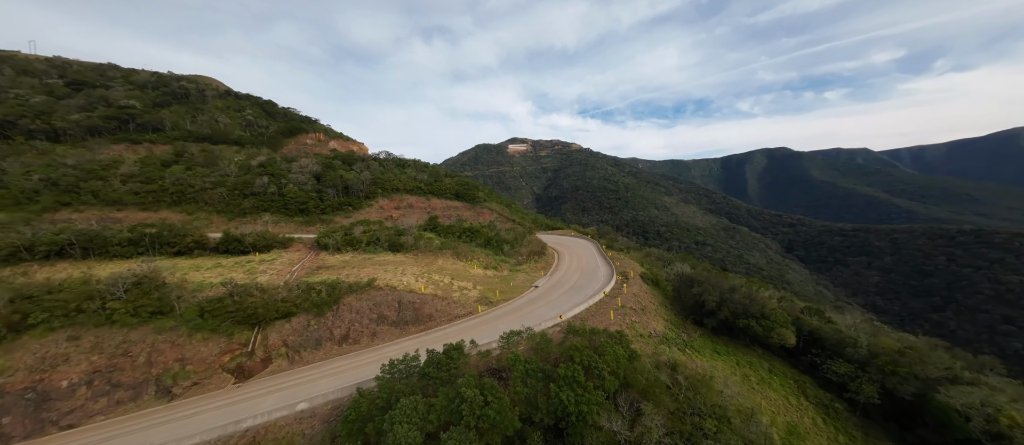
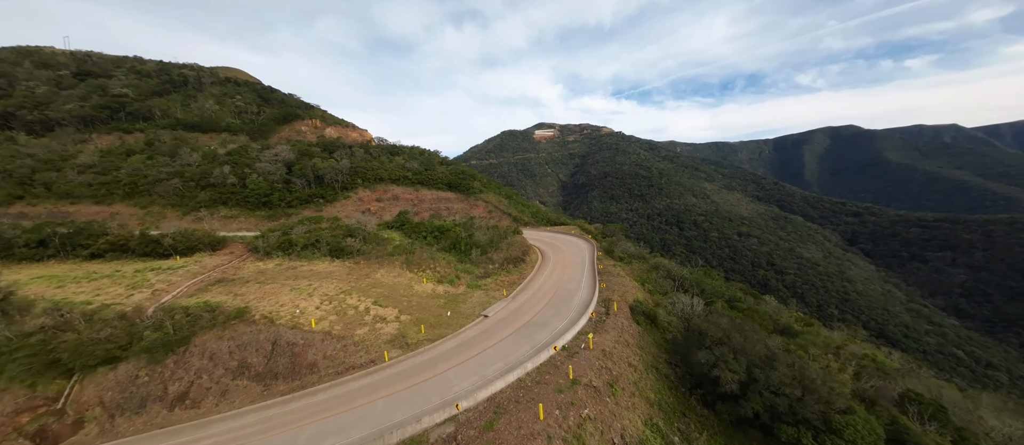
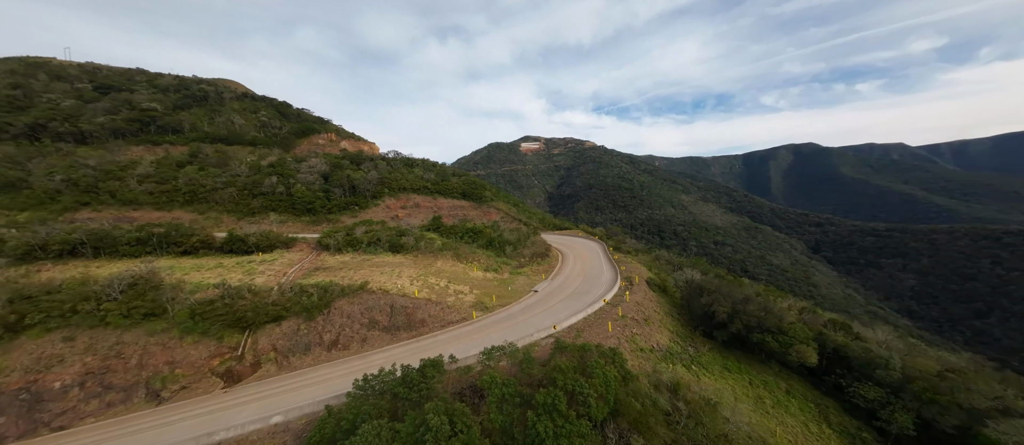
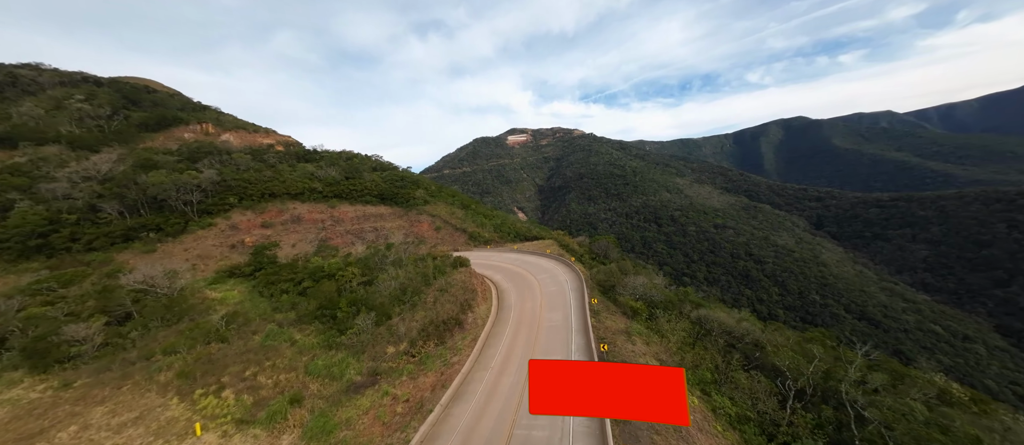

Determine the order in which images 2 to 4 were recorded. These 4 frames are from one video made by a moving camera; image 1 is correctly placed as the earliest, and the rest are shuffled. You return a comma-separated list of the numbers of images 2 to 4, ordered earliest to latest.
3, 2, 4
